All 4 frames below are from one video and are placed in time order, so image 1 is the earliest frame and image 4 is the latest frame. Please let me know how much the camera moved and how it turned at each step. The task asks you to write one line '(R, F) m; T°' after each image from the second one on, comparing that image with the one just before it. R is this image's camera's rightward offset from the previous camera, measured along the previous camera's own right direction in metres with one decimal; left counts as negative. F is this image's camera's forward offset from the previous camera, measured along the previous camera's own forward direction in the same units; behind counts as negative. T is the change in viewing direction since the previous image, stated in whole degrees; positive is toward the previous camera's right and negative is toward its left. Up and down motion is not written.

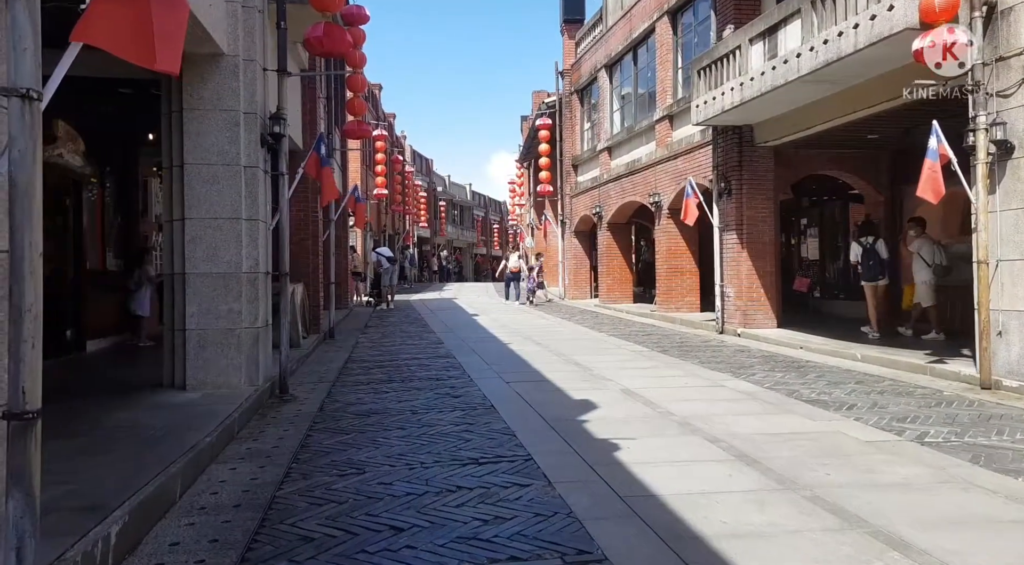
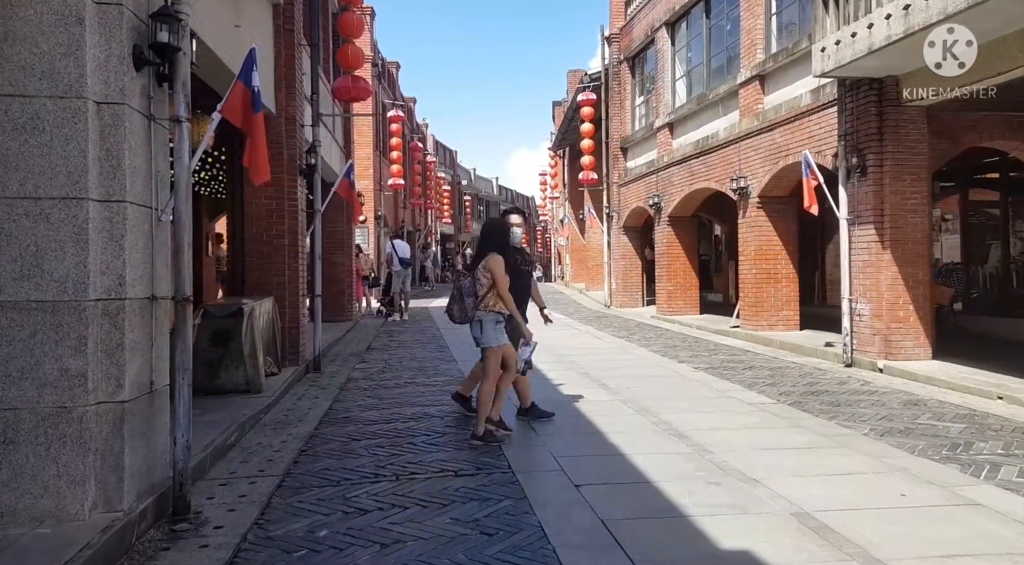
(-0.3, +4.0) m; -2°
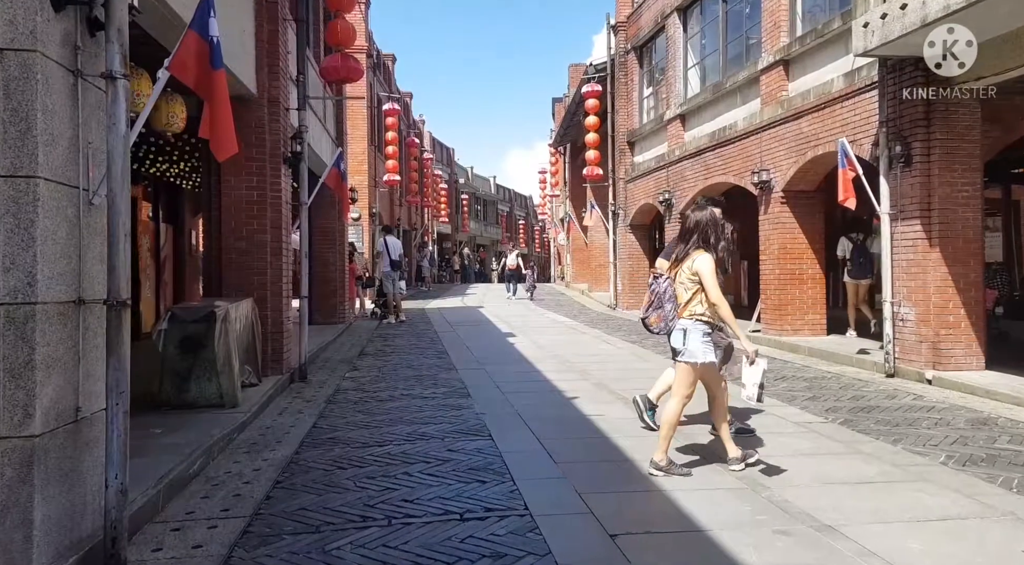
(-0.1, +1.0) m; 0°
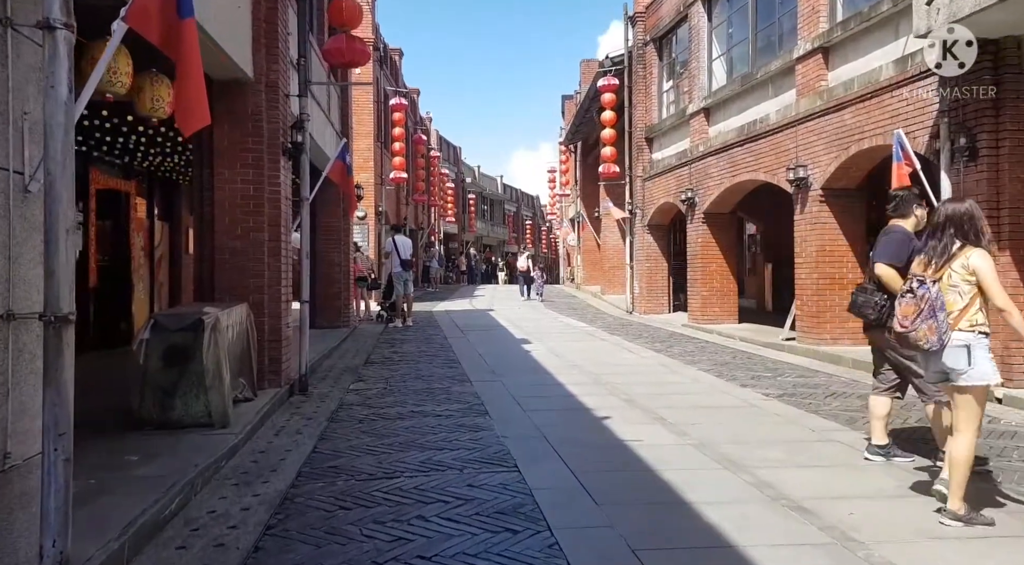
(-0.2, +0.9) m; 0°
